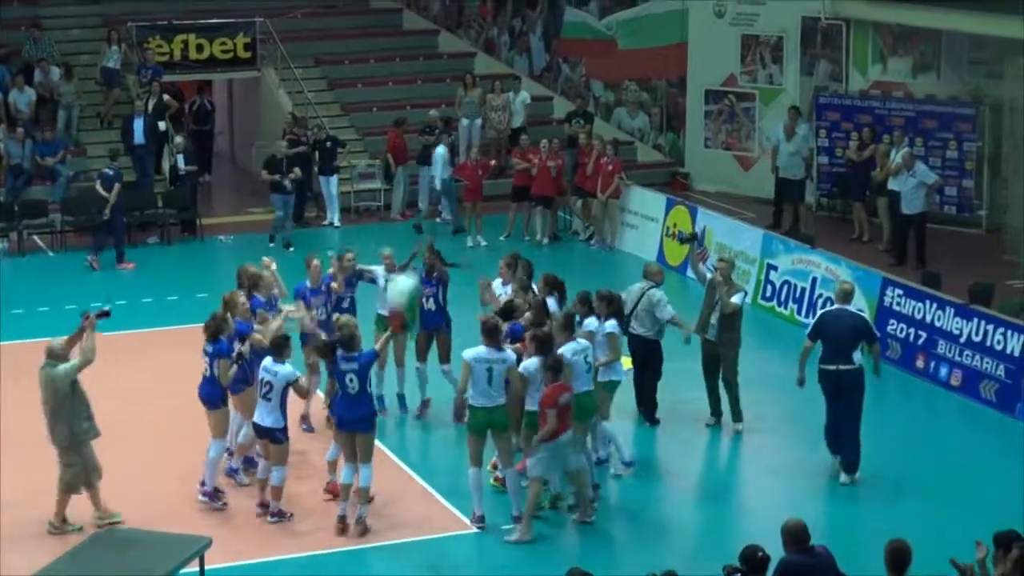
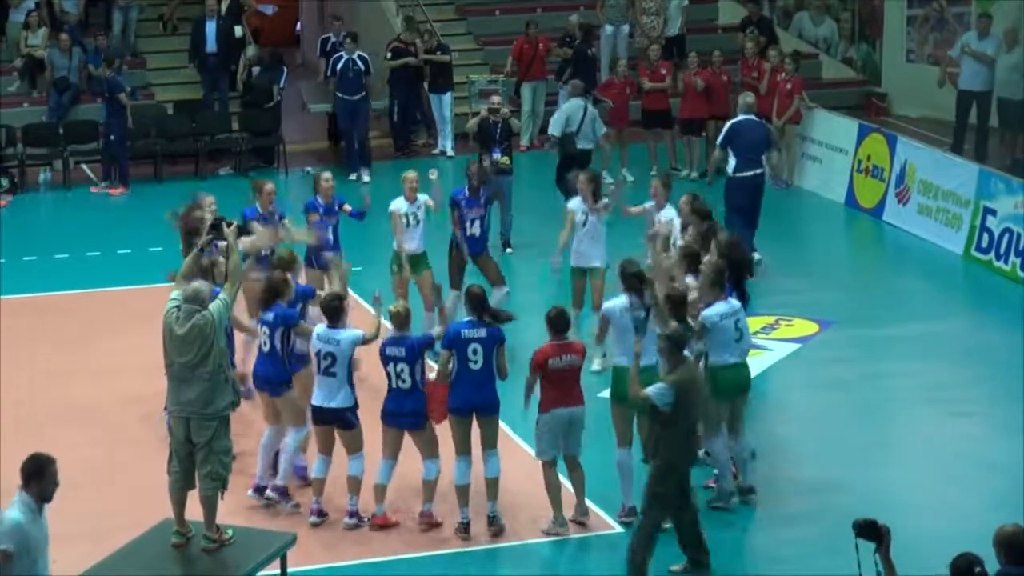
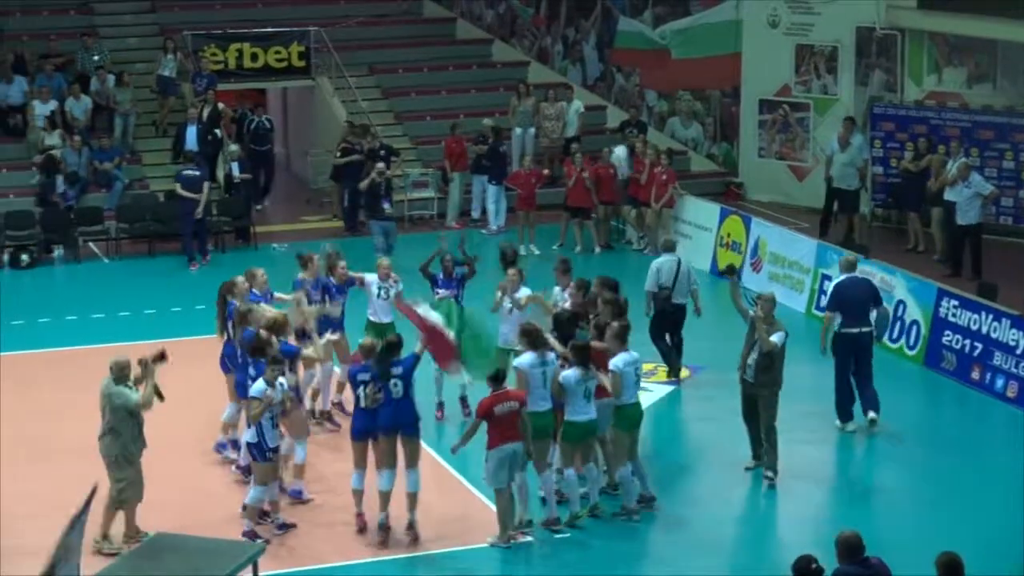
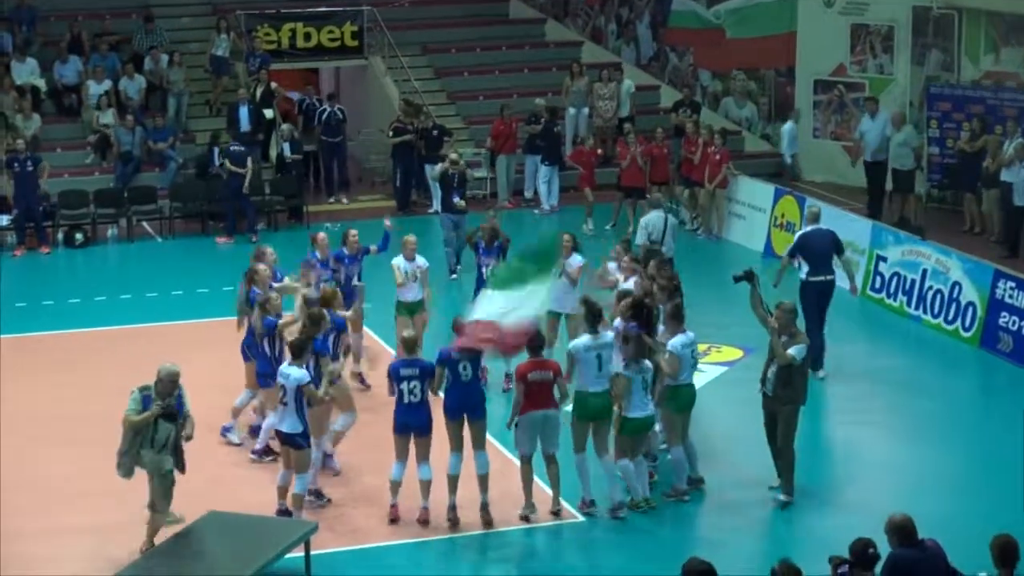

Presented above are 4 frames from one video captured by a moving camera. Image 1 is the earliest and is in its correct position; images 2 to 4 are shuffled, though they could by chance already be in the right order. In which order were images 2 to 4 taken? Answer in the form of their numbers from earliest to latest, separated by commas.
3, 4, 2
